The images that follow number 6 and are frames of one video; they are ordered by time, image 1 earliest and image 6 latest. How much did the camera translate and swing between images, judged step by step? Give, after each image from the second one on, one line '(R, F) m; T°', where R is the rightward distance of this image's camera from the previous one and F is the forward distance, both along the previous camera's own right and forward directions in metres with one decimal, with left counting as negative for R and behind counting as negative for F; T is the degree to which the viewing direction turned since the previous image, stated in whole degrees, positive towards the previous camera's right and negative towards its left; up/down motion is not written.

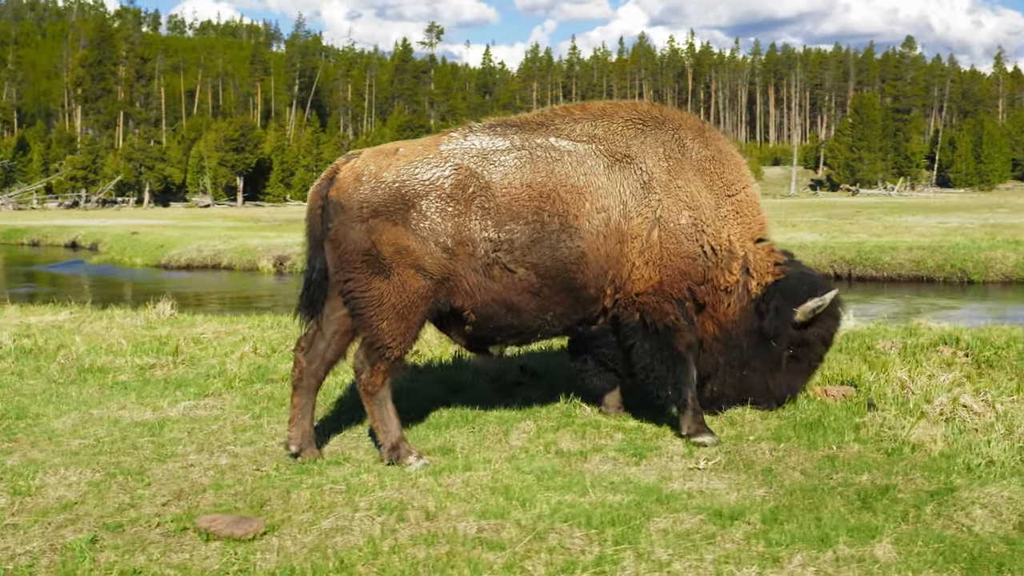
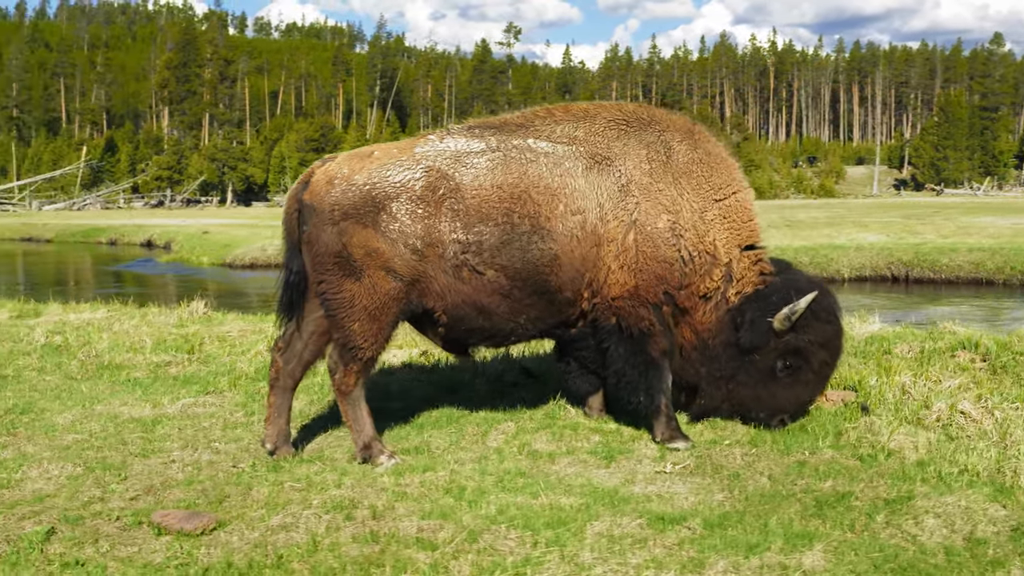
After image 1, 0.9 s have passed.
(+0.5, 0.0) m; -4°
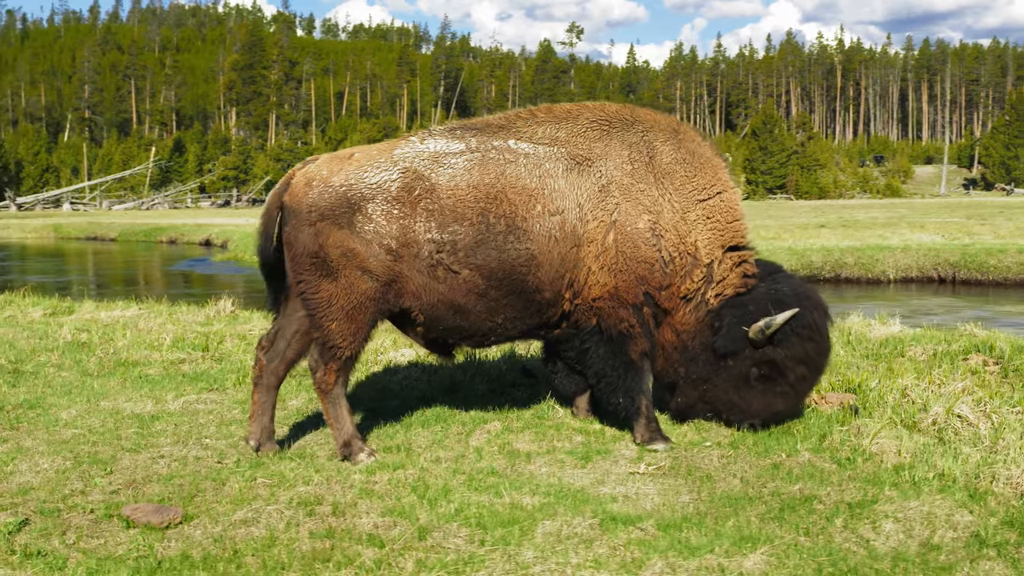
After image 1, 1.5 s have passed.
(+0.4, 0.0) m; -3°
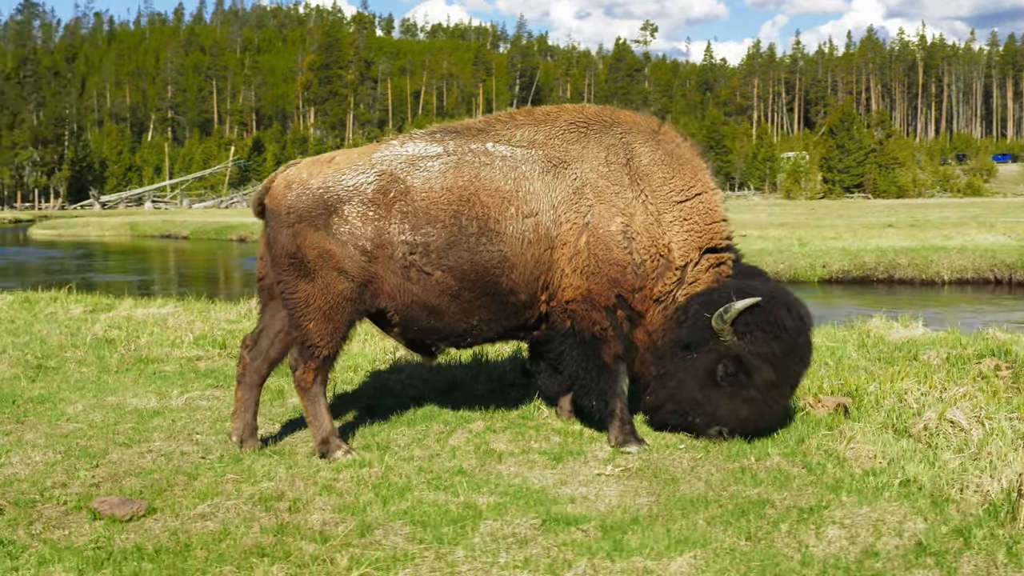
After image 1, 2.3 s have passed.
(+0.5, 0.0) m; -4°
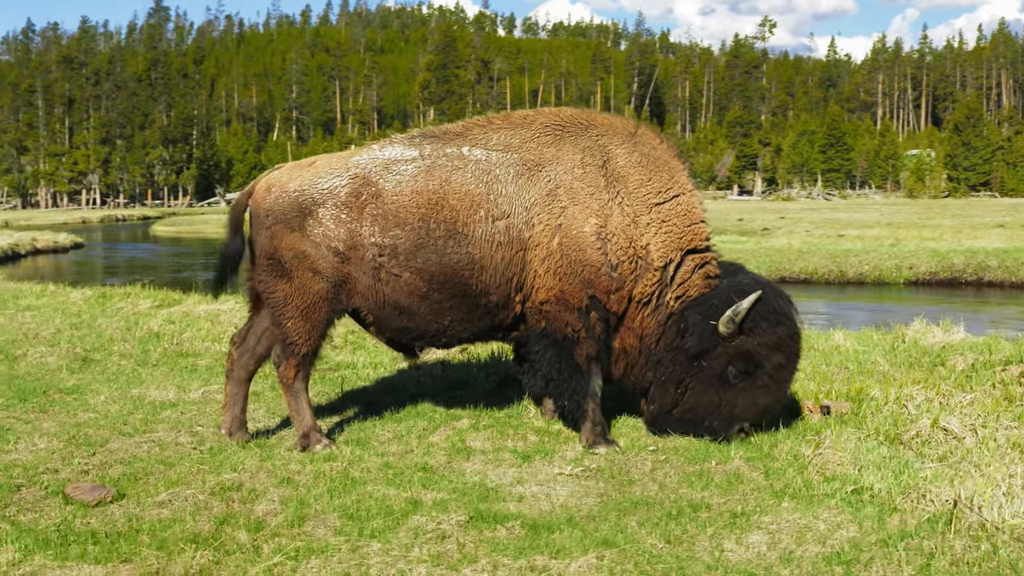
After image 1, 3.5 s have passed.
(+0.7, -0.1) m; -6°
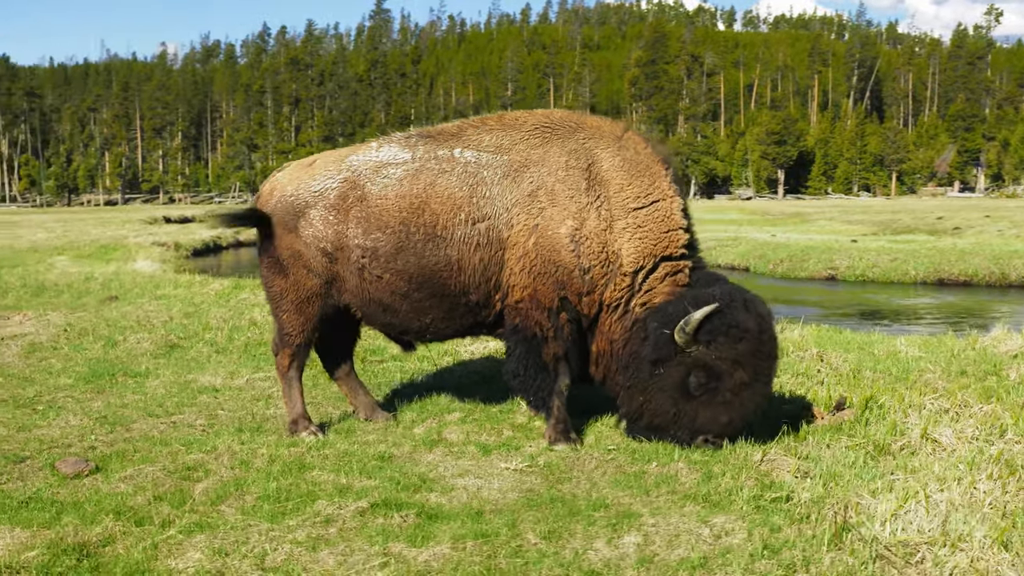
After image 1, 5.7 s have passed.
(+1.3, 0.0) m; -11°
